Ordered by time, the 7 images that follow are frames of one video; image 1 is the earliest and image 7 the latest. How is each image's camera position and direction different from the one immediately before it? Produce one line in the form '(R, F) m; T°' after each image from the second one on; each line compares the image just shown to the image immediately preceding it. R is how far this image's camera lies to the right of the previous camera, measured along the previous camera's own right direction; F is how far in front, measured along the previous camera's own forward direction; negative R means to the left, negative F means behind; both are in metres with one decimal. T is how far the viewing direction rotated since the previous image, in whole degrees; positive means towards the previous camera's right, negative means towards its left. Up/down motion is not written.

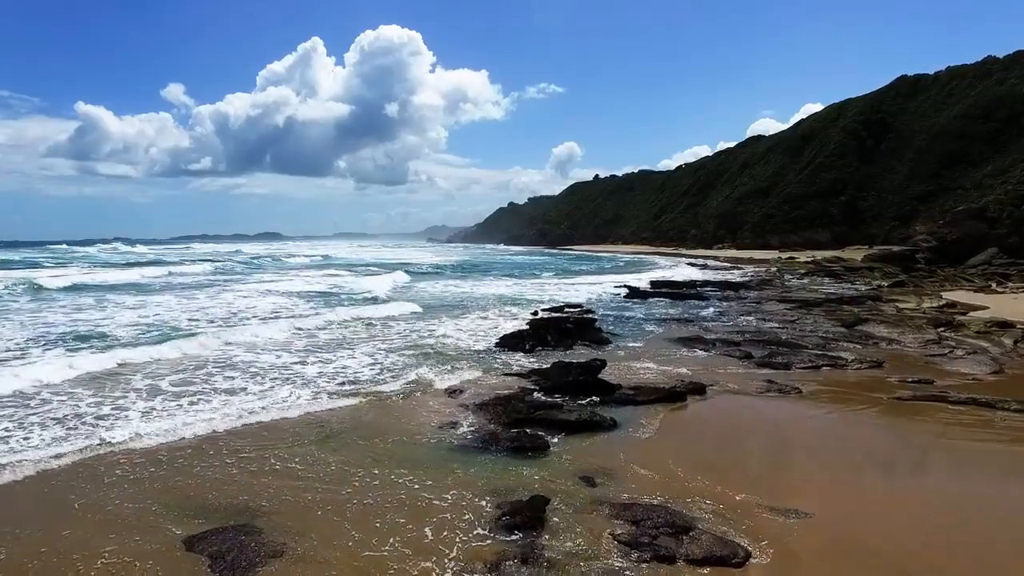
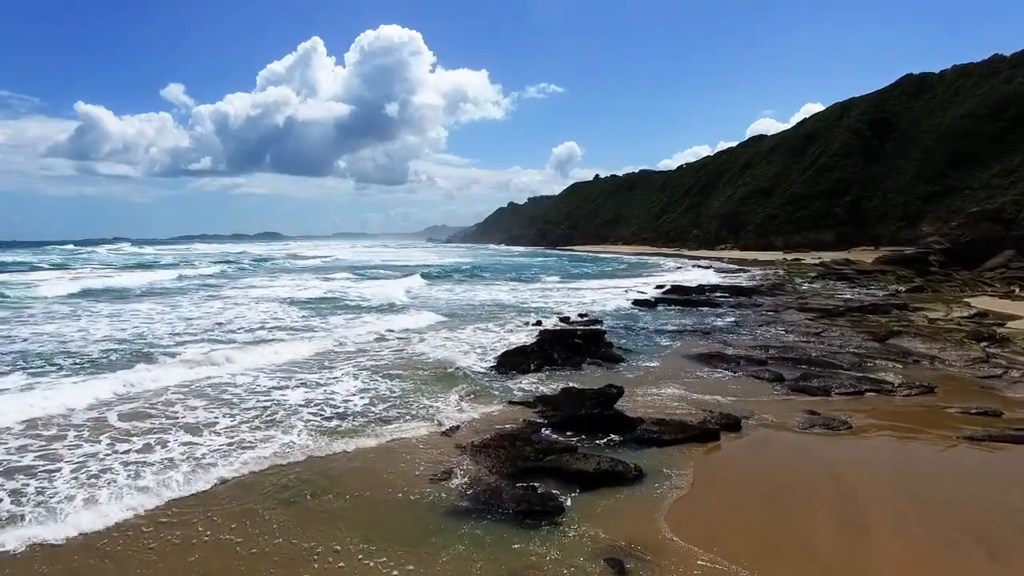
(-0.1, +1.2) m; 0°
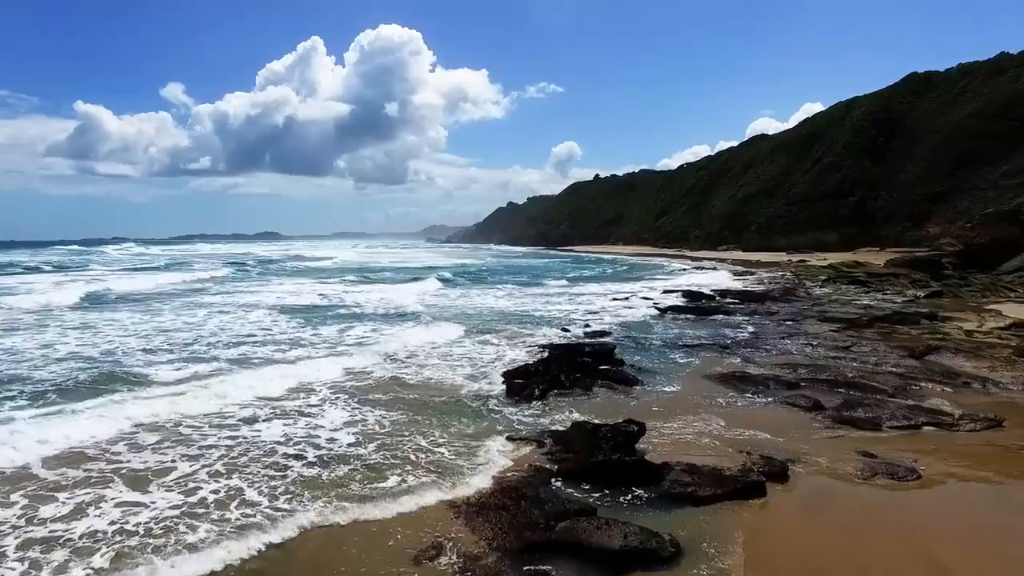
(0.0, +1.3) m; 0°
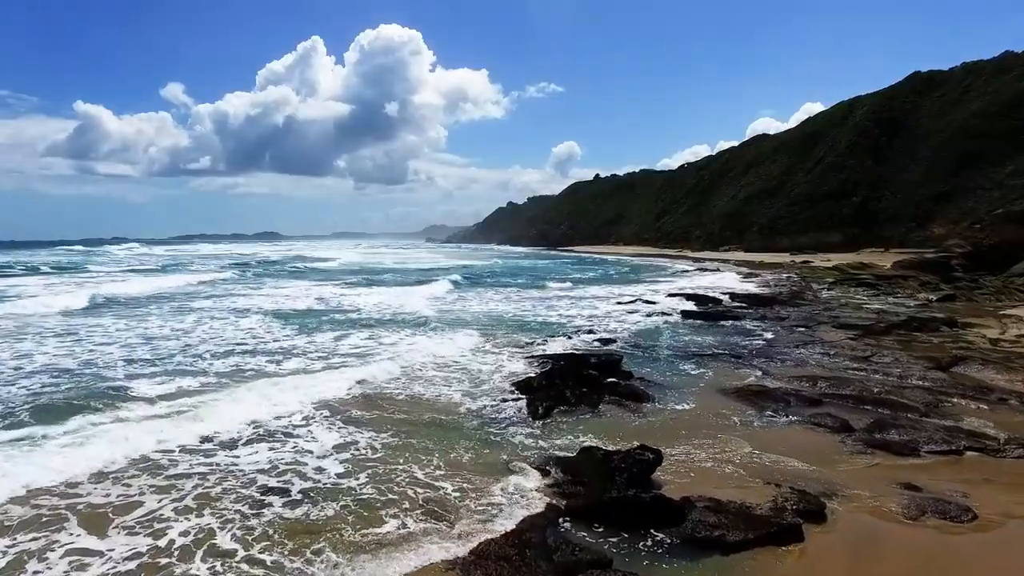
(0.0, +0.7) m; 0°
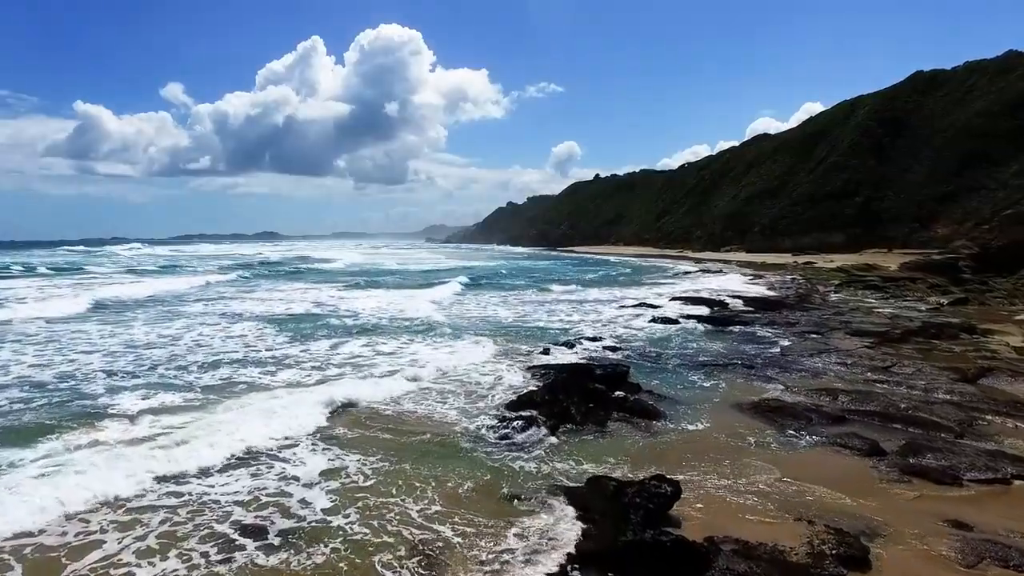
(0.0, +0.7) m; 0°
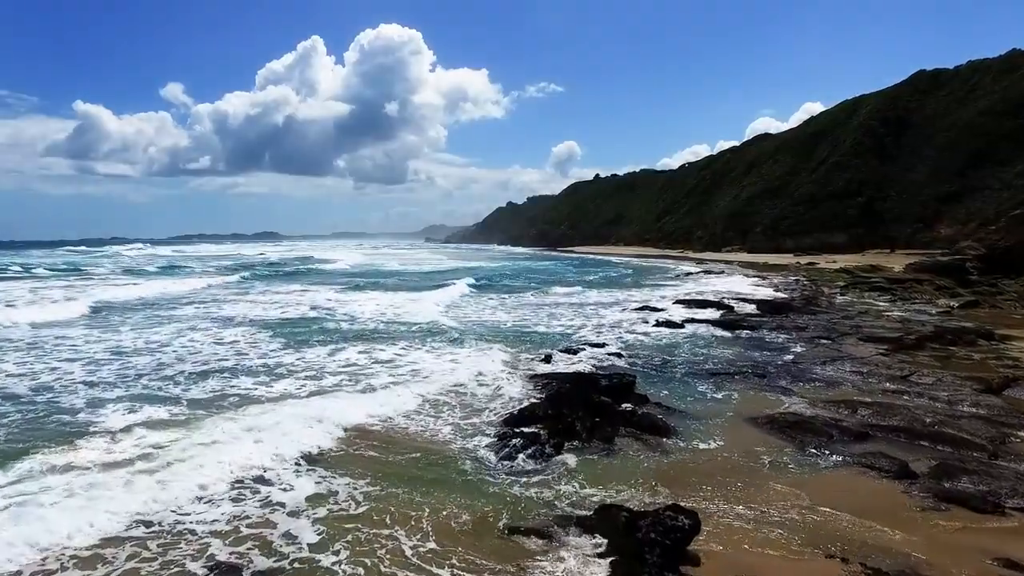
(0.0, +0.6) m; 0°
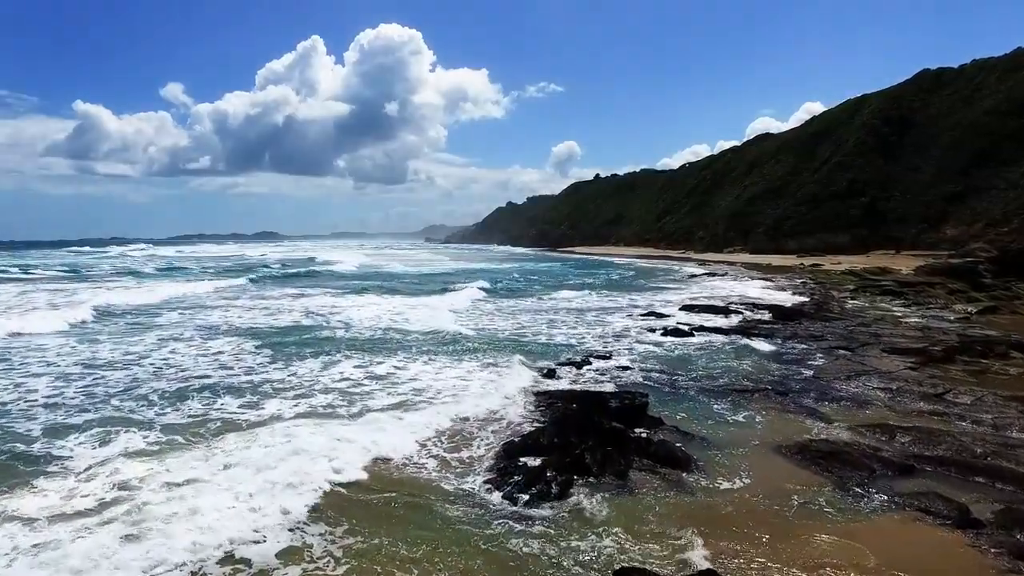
(0.0, +1.0) m; 0°
